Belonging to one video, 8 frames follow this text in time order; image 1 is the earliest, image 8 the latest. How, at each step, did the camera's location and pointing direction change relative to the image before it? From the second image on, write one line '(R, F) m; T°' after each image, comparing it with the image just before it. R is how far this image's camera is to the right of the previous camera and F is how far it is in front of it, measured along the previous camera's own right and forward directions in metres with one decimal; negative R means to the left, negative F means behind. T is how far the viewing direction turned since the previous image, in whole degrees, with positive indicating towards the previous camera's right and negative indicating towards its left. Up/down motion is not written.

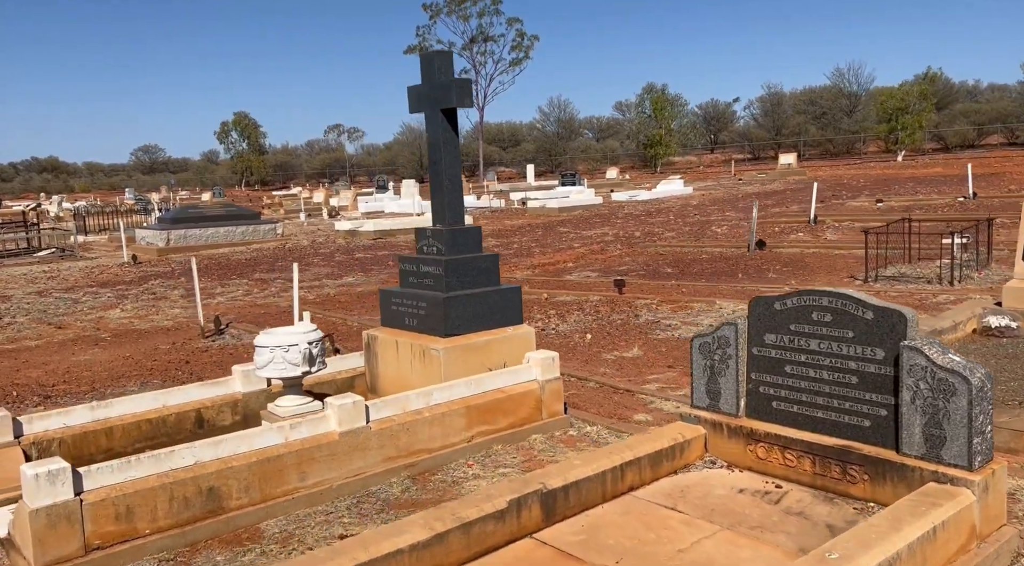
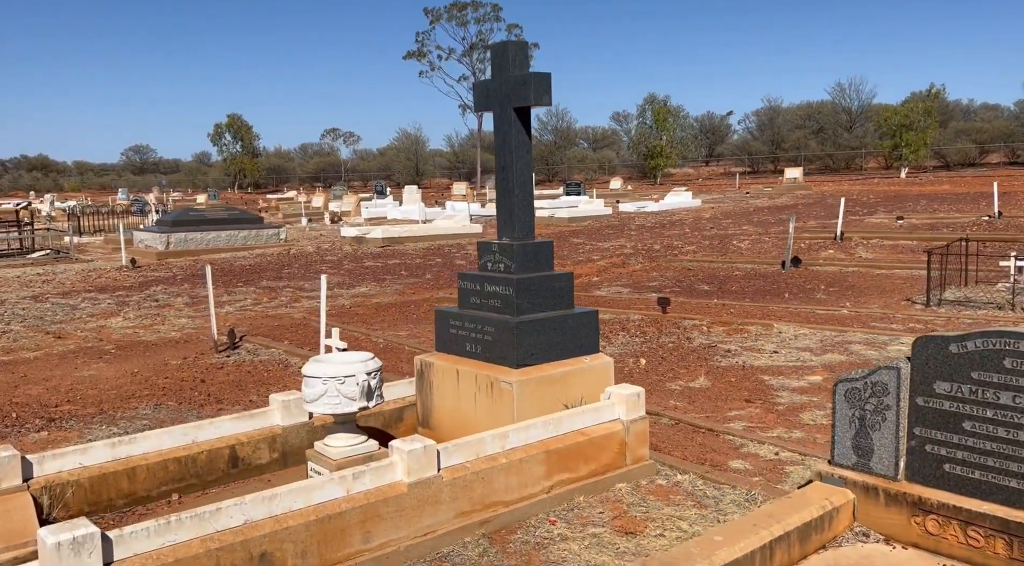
(-0.7, +0.9) m; +1°
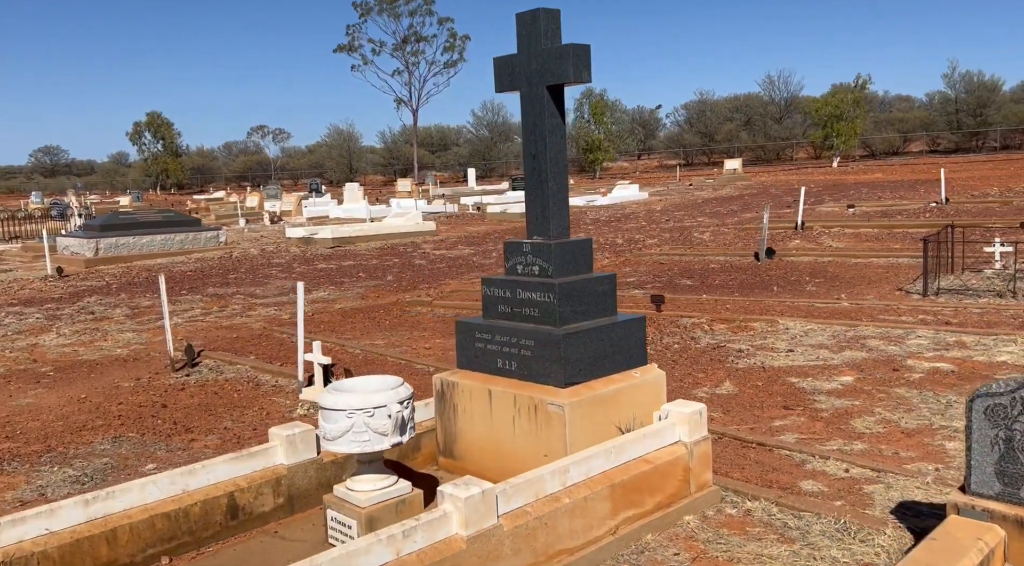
(-0.7, +0.9) m; +5°
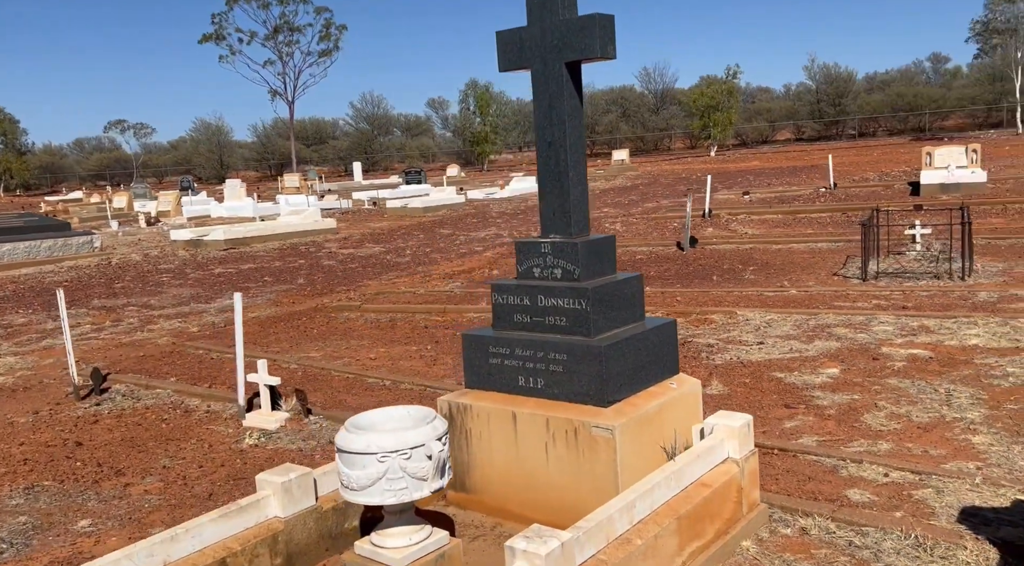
(-0.8, +0.8) m; +8°
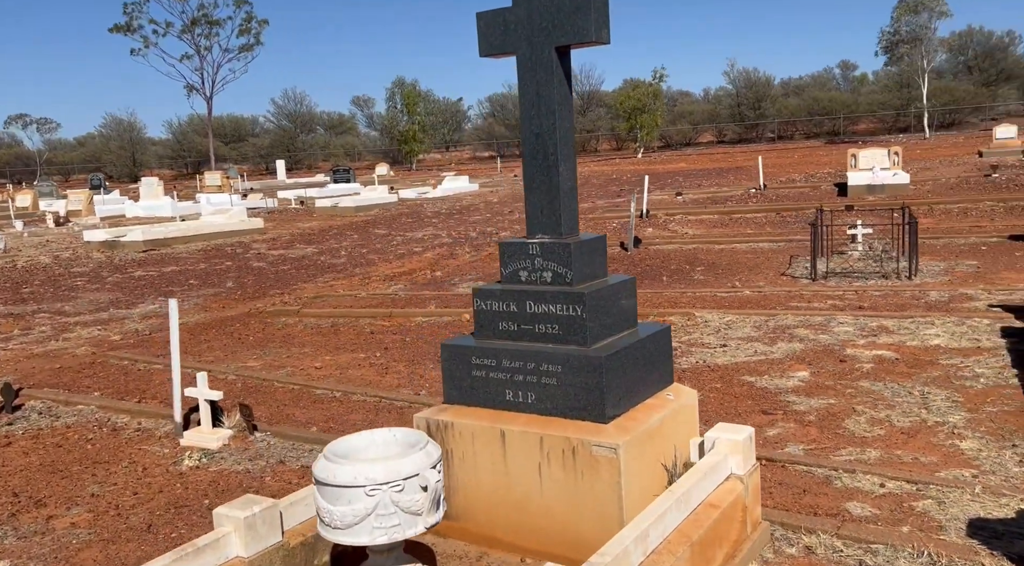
(-0.3, +0.5) m; +5°
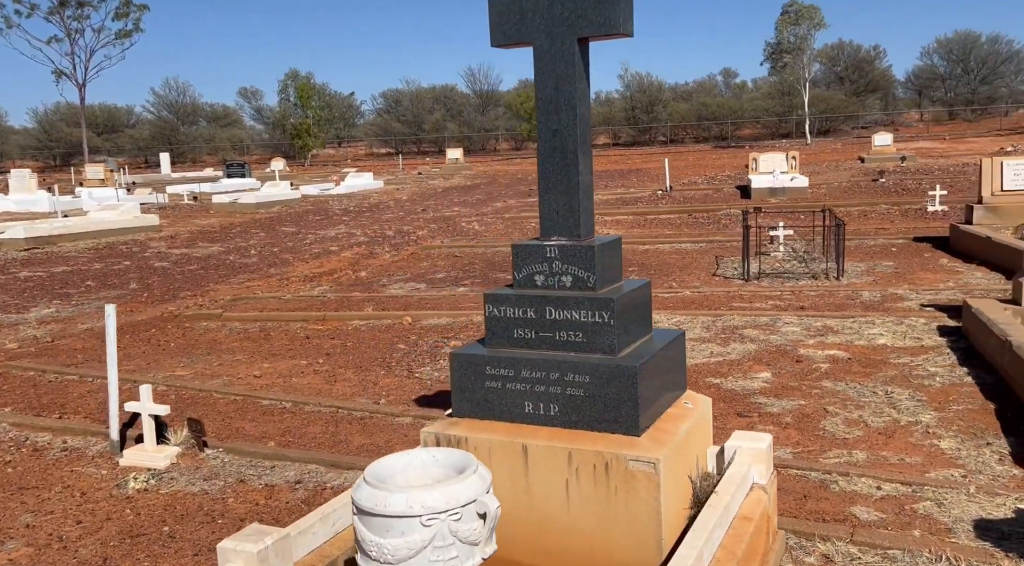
(-0.6, +0.3) m; +7°
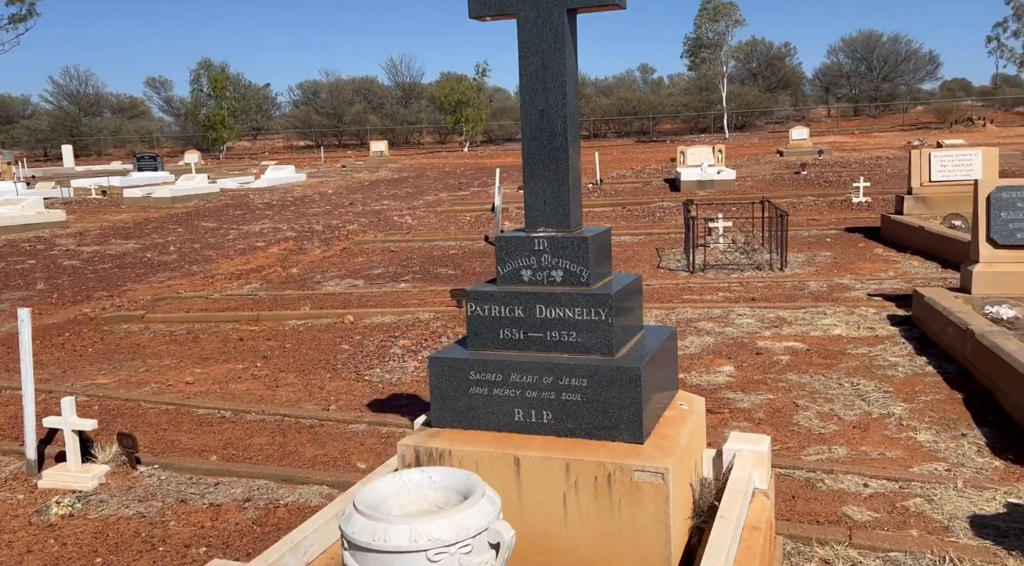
(-0.3, +0.4) m; +5°
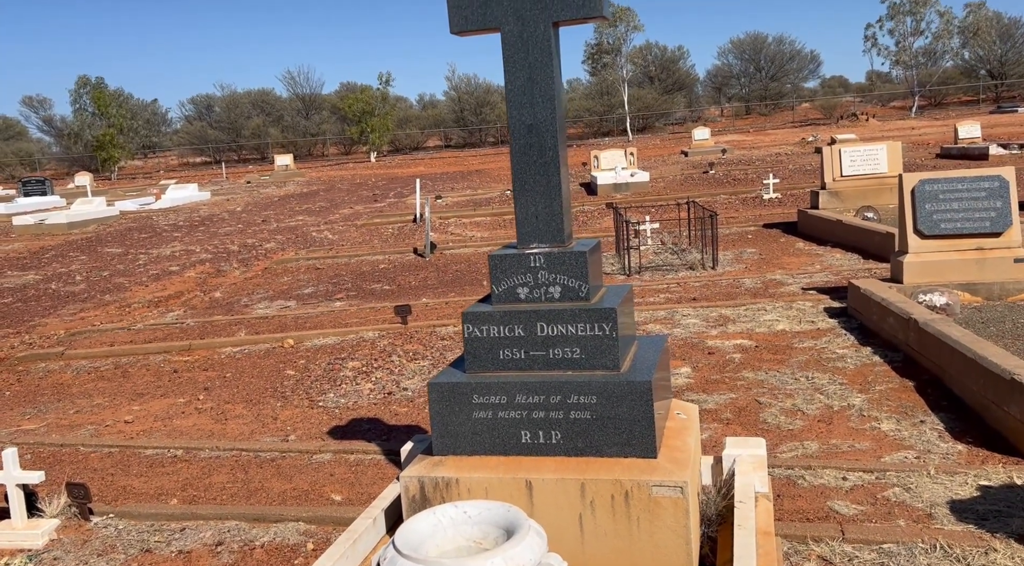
(-0.4, +0.1) m; +6°
